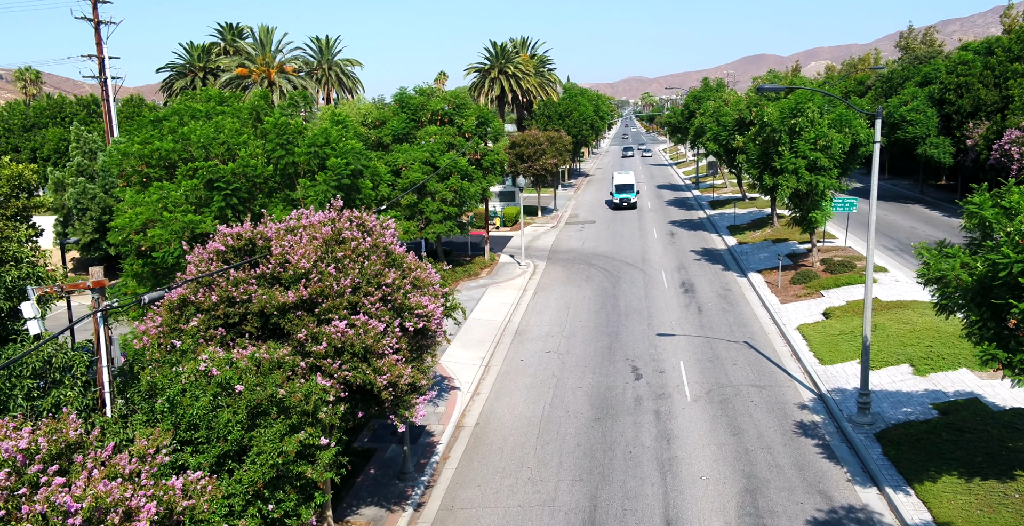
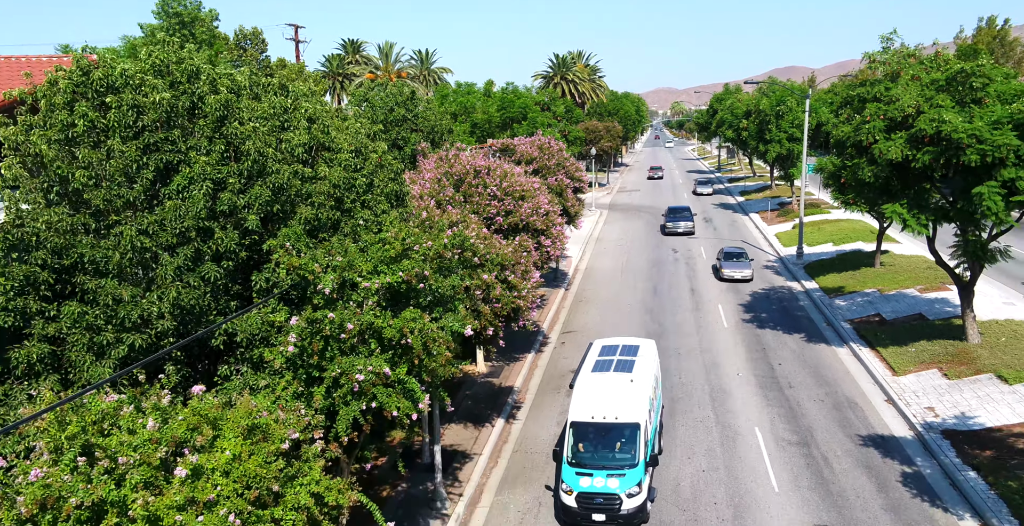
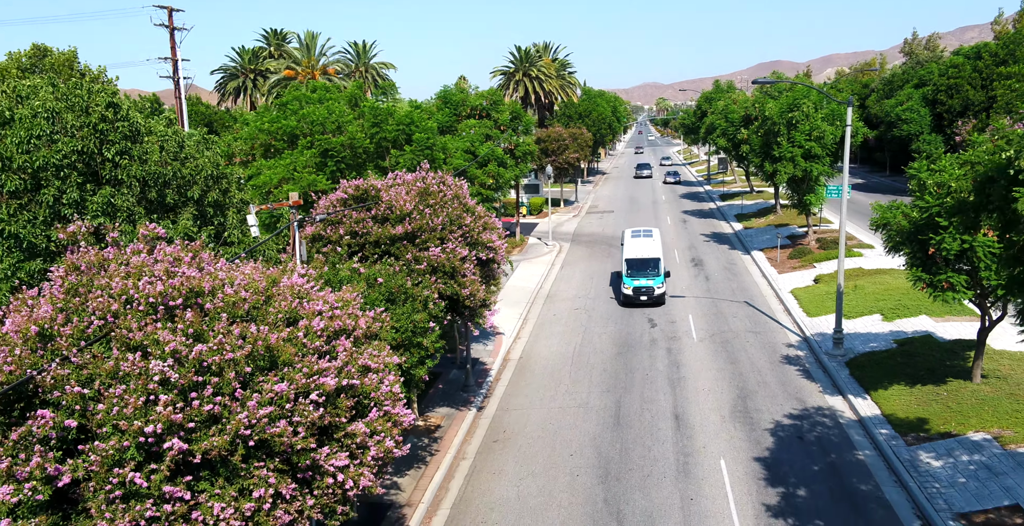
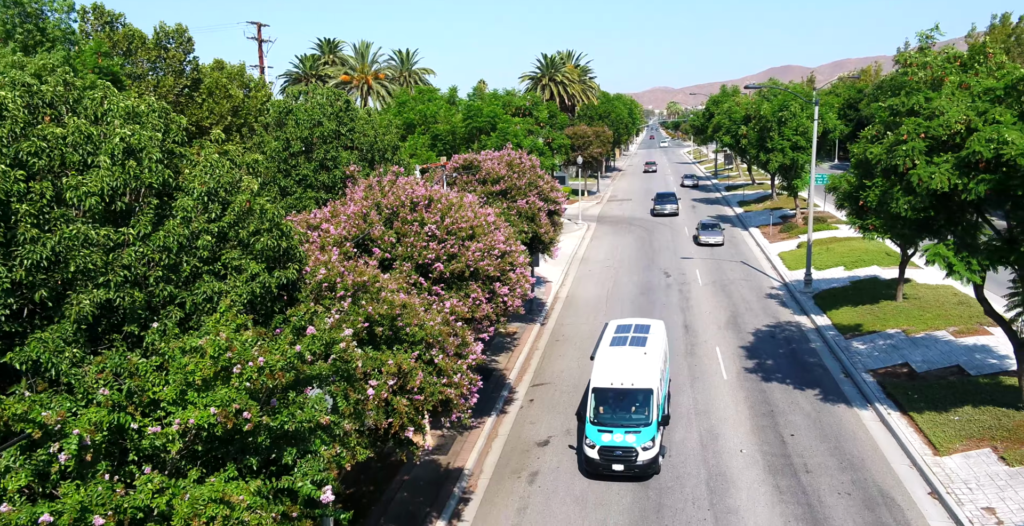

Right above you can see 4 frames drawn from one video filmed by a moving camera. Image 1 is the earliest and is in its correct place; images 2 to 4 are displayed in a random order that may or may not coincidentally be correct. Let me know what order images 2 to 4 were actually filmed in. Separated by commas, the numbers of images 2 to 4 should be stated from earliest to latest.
3, 4, 2
